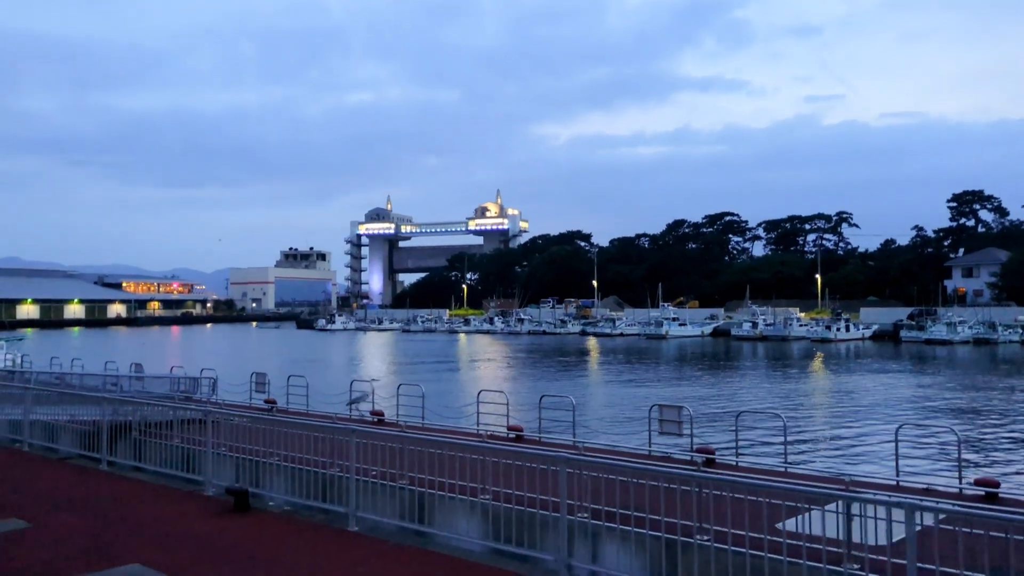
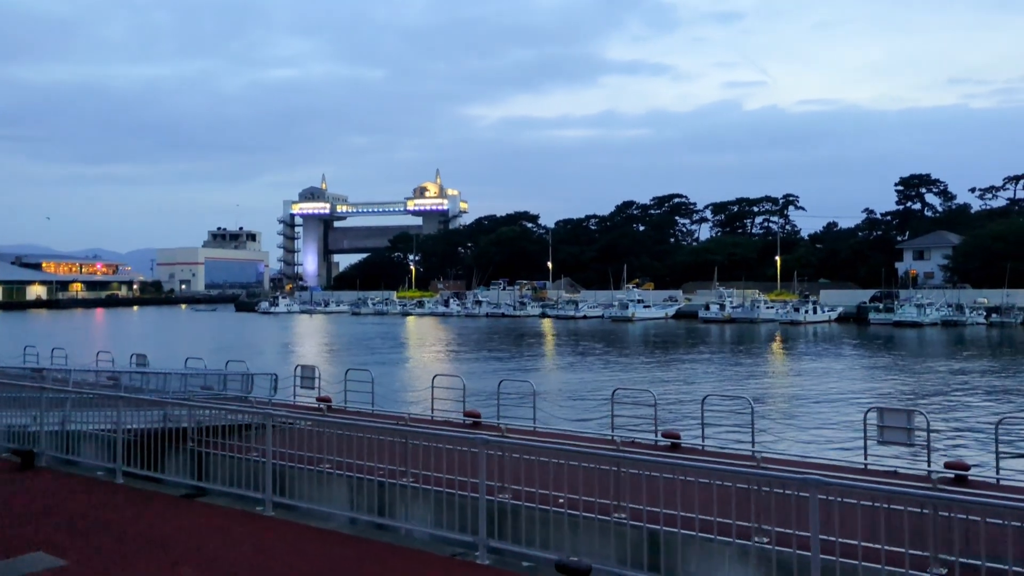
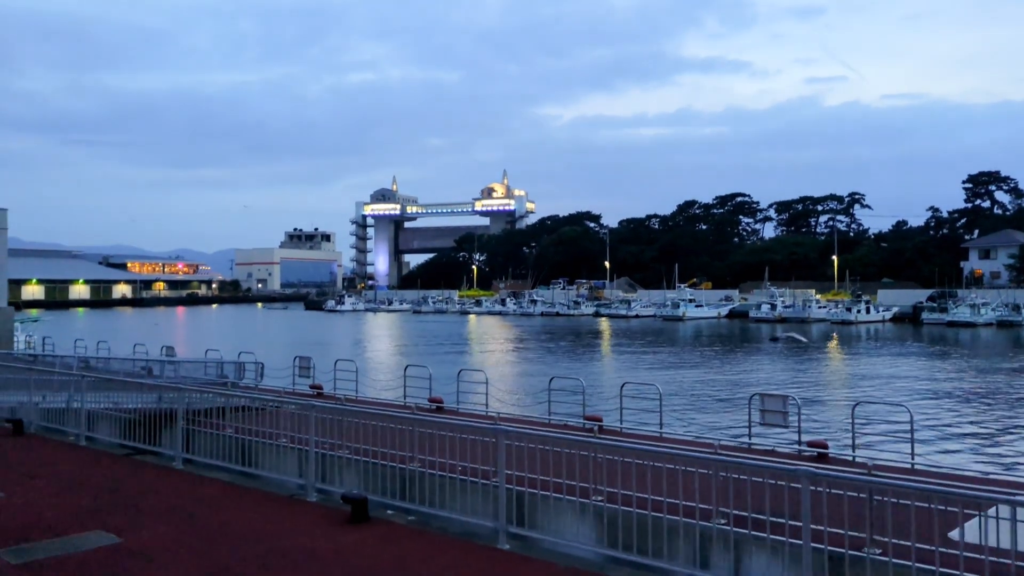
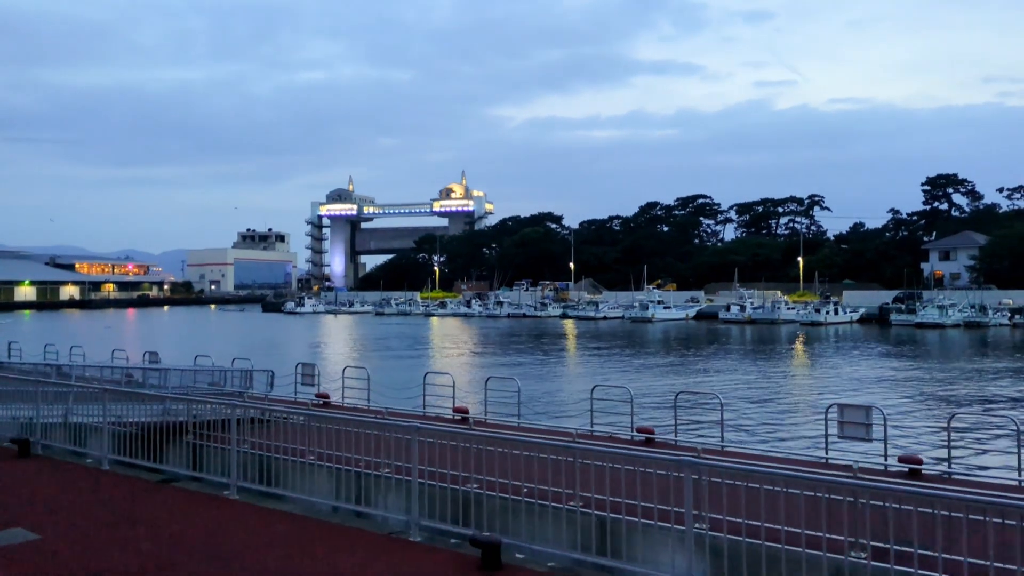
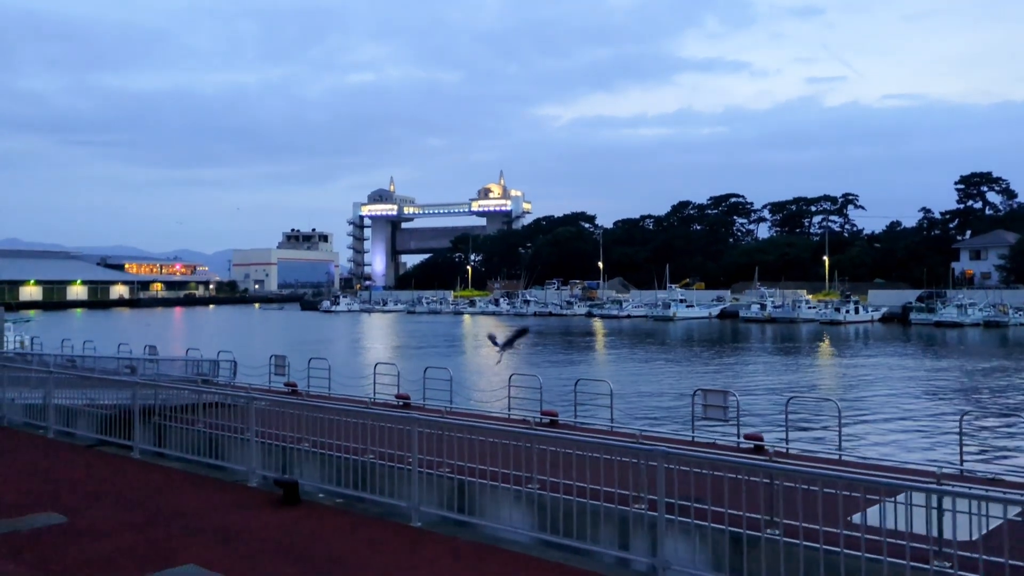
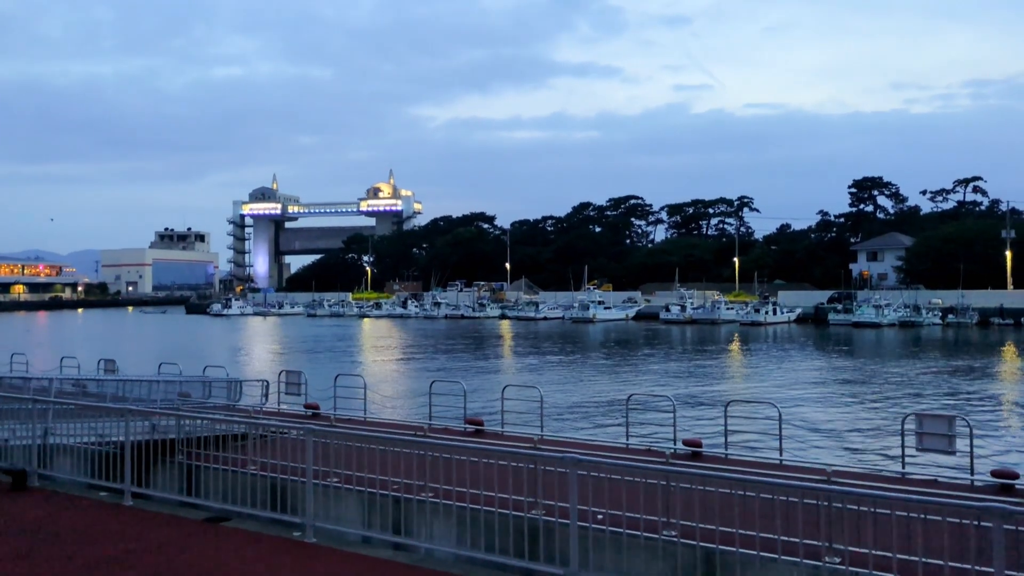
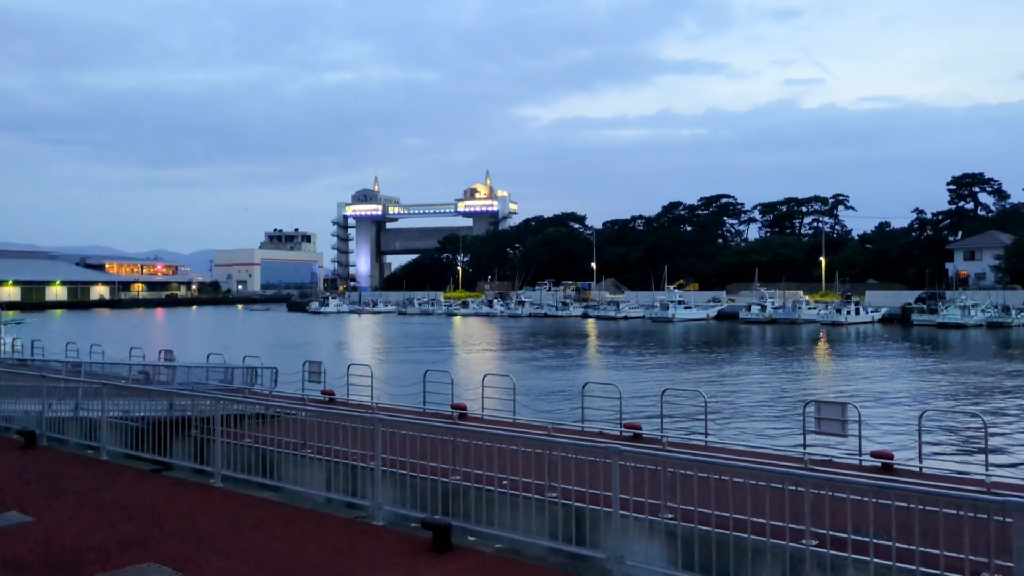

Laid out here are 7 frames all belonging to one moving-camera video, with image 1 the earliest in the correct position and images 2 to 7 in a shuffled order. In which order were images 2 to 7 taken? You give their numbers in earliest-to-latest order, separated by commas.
5, 3, 7, 4, 2, 6
